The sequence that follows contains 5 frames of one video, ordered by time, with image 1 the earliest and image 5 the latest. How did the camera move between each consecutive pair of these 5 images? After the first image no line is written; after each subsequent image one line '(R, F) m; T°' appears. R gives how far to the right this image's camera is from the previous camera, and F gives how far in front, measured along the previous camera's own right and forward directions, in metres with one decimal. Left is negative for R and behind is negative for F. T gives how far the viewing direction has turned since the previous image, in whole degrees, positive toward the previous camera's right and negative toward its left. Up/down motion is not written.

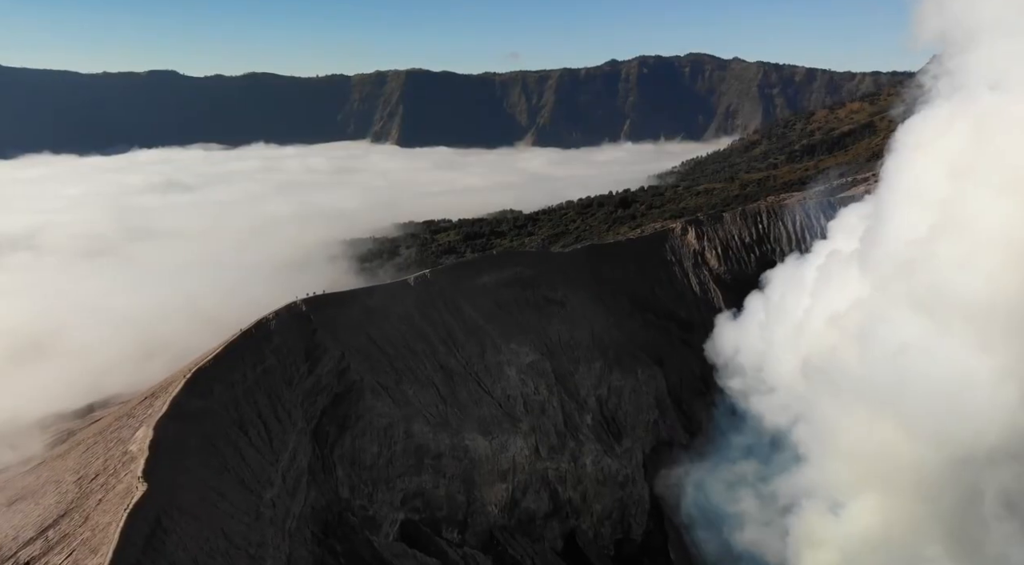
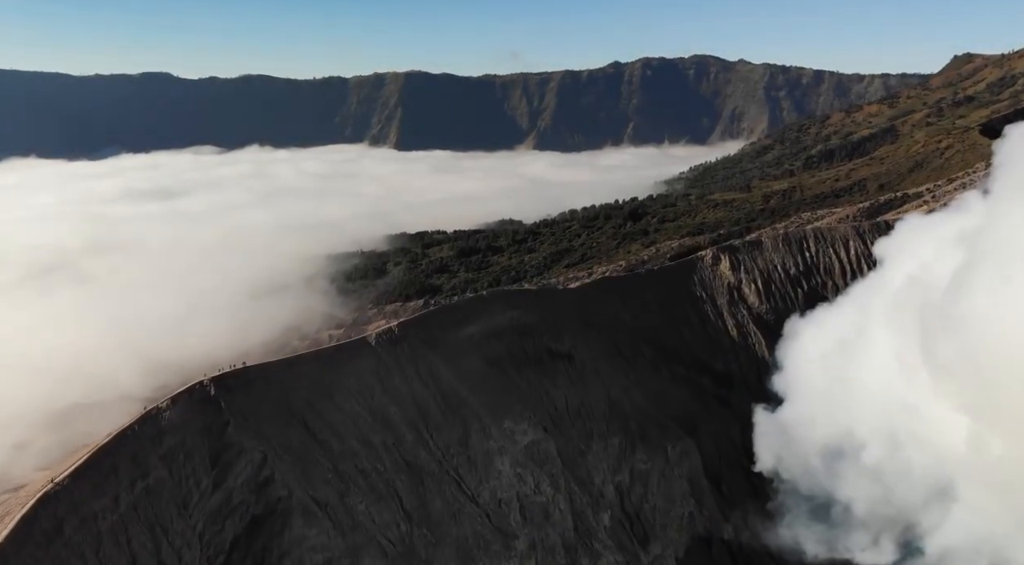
(+0.3, +11.5) m; 0°
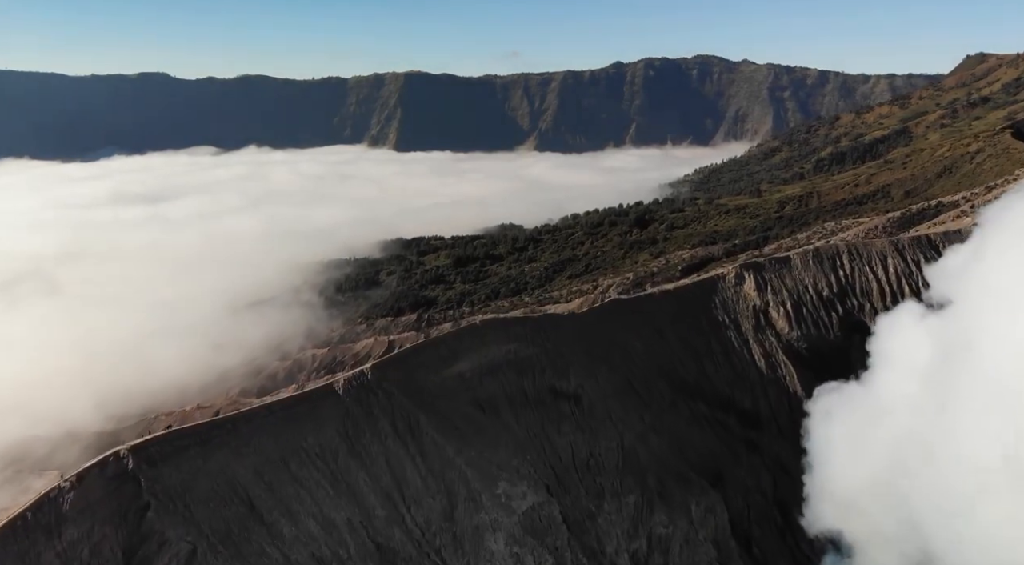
(+0.2, +6.0) m; 0°
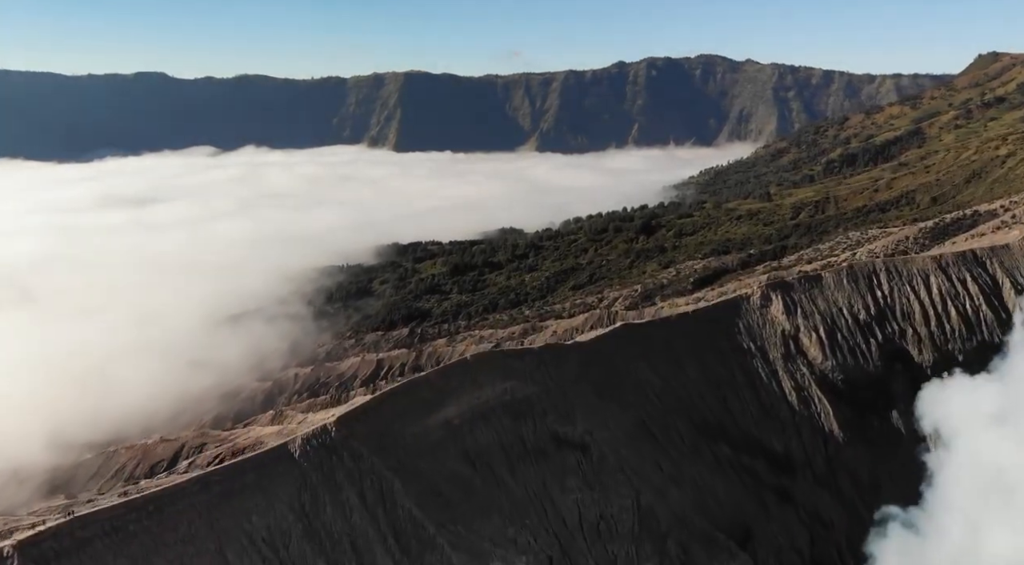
(+0.2, +5.4) m; 0°
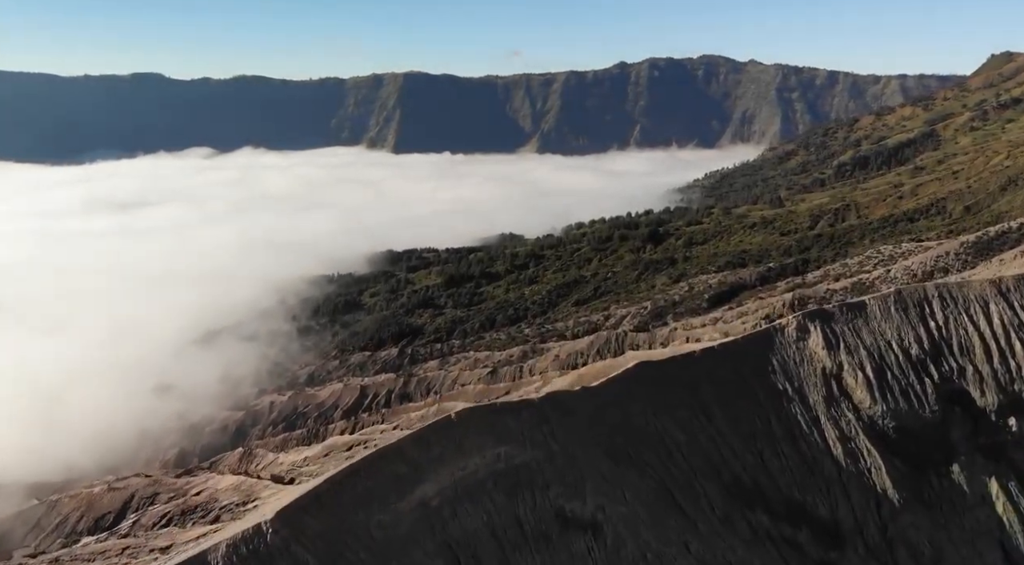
(+0.2, +6.0) m; 0°
